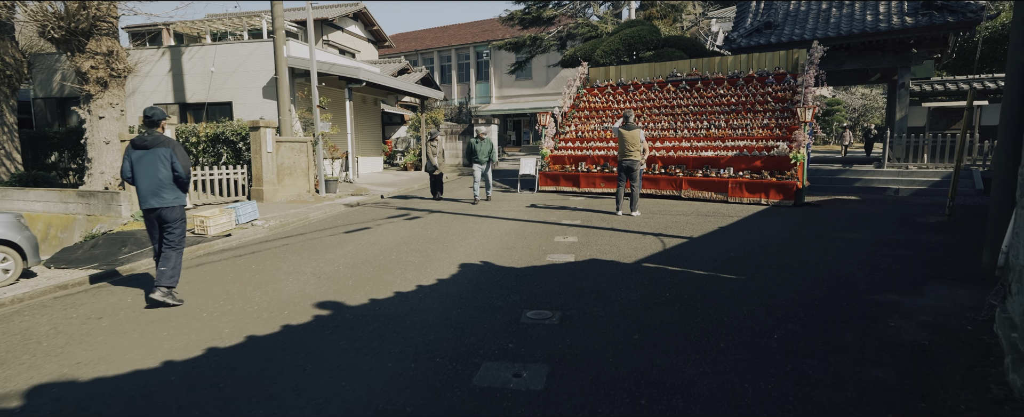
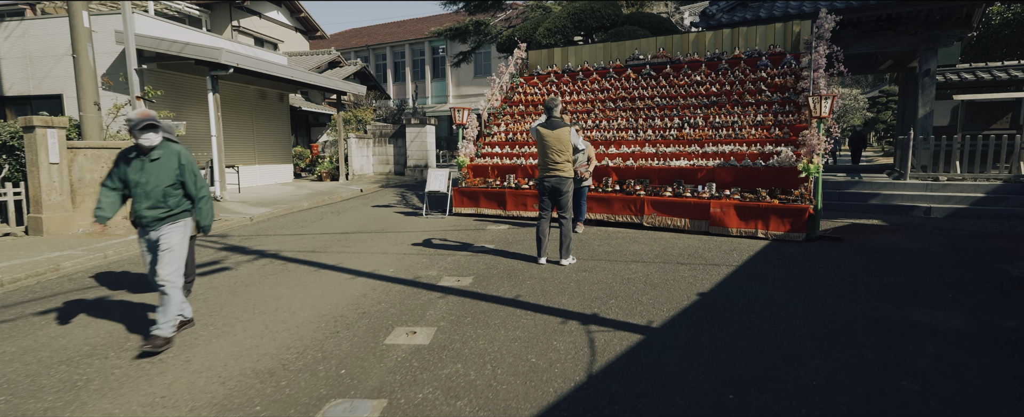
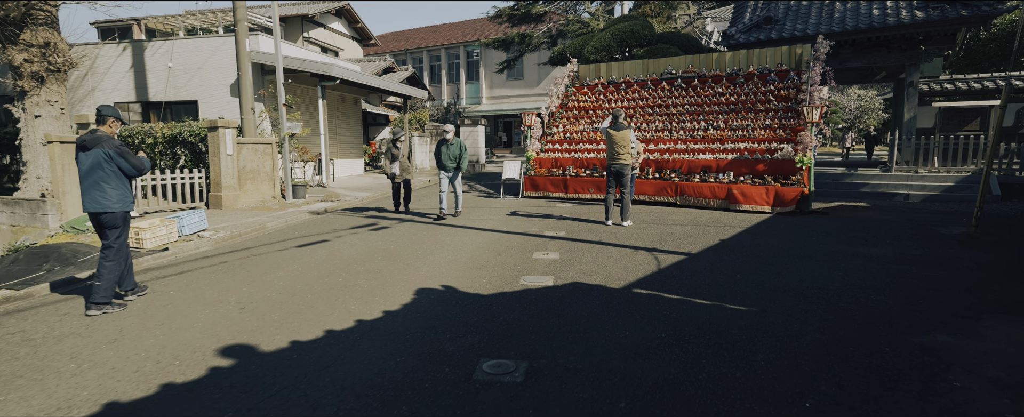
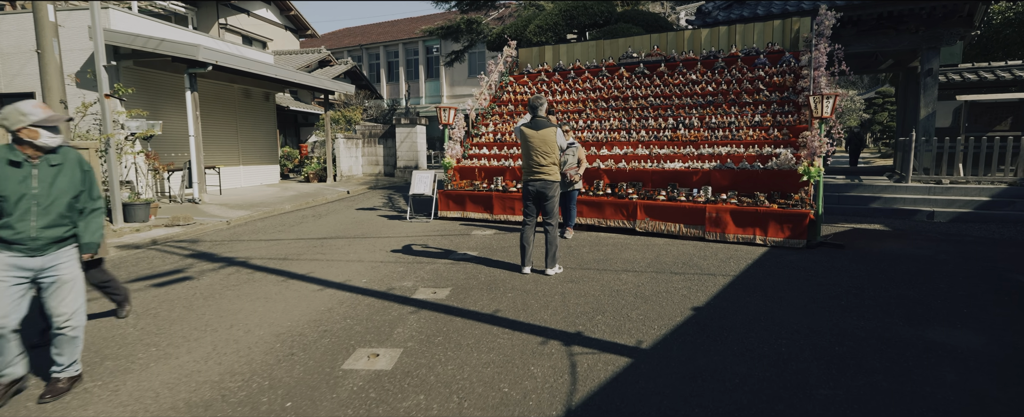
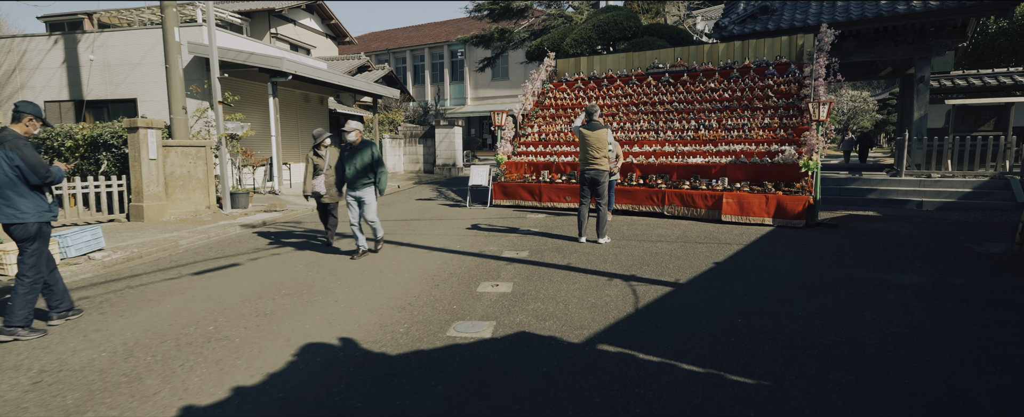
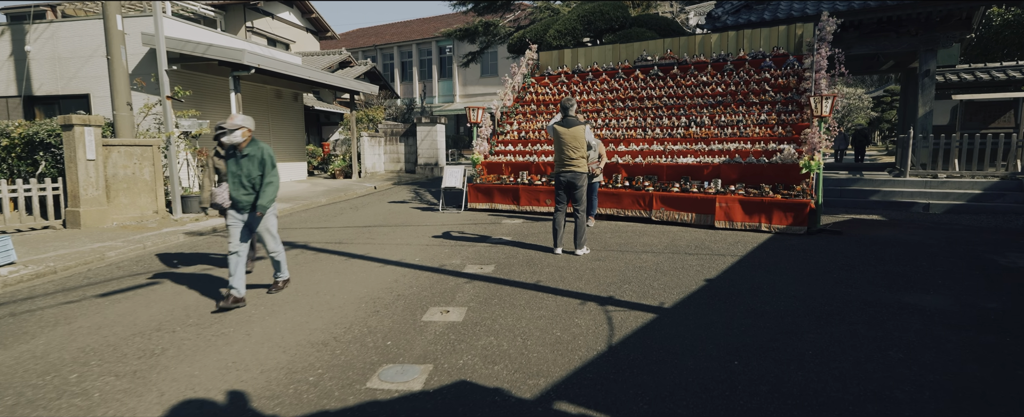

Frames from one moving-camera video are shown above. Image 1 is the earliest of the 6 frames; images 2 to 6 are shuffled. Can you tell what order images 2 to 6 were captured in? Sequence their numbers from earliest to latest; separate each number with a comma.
3, 5, 6, 2, 4
